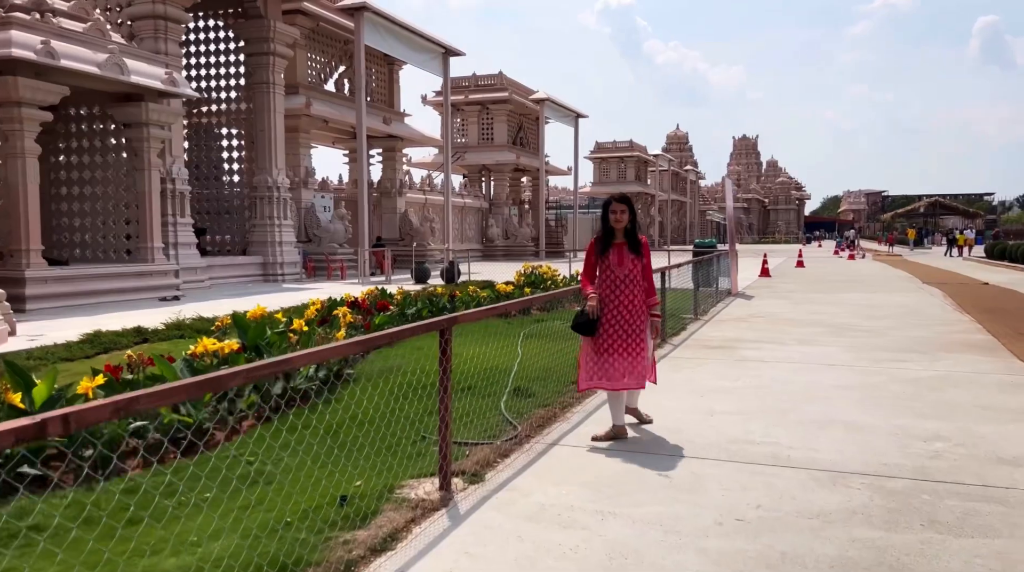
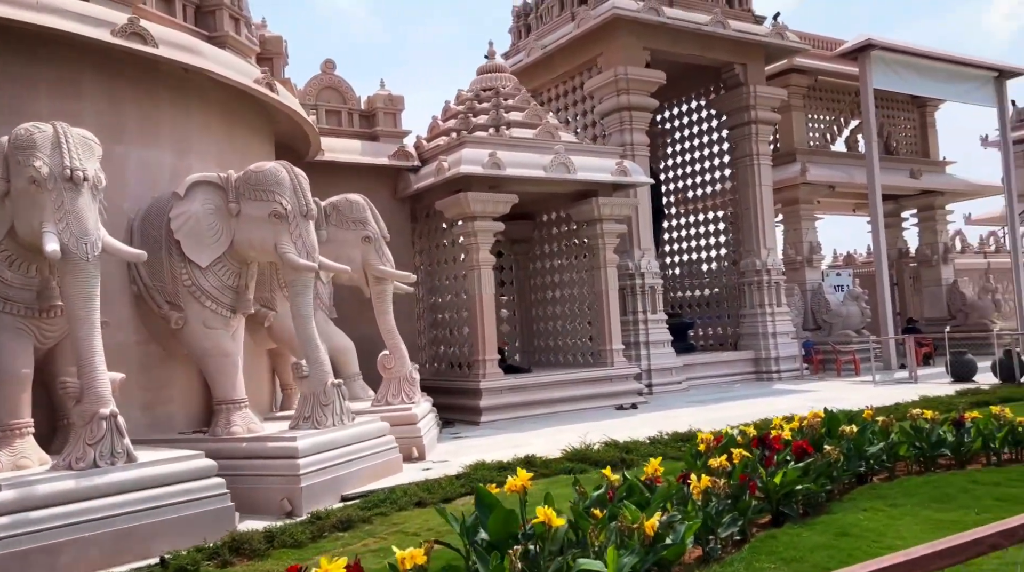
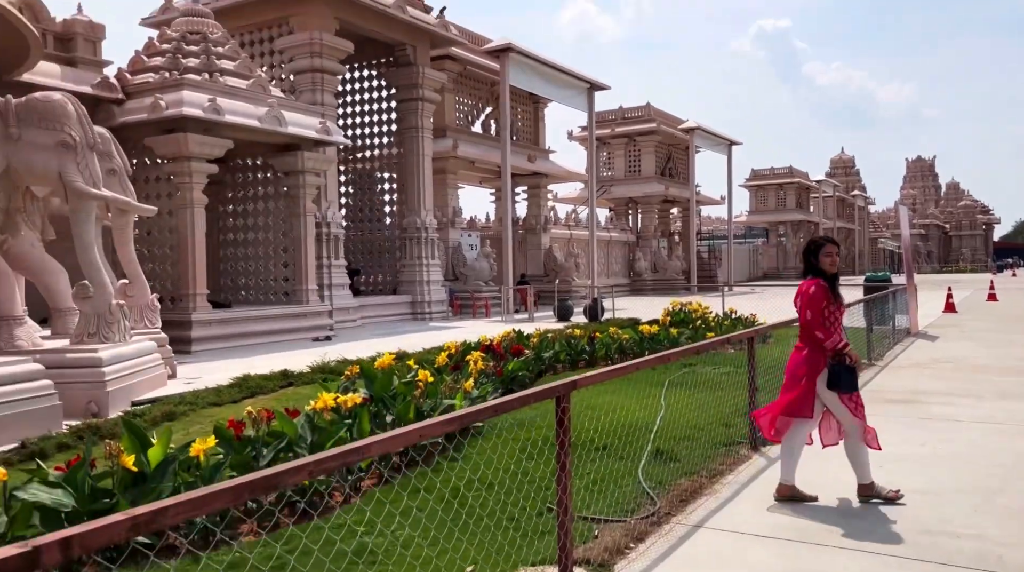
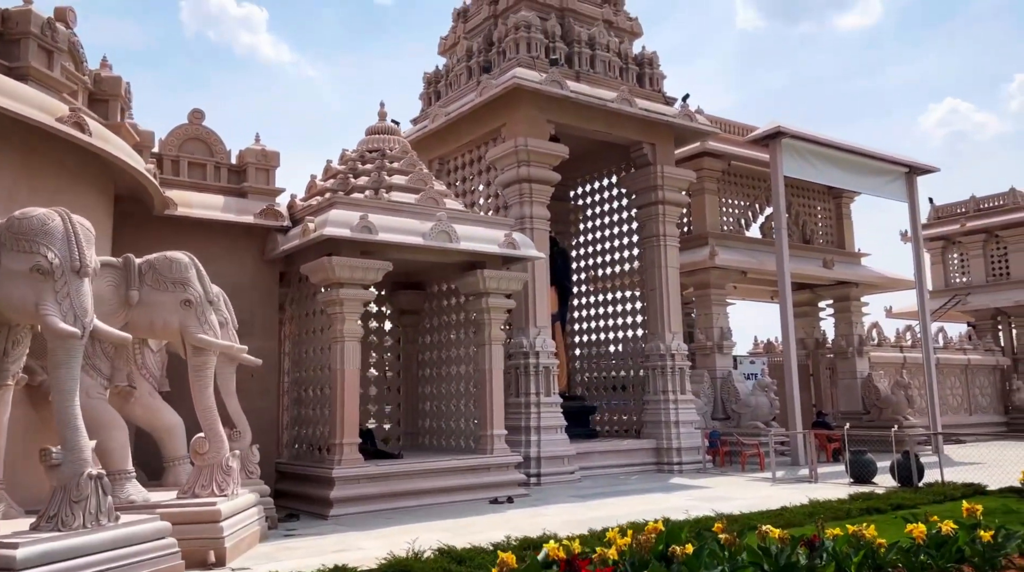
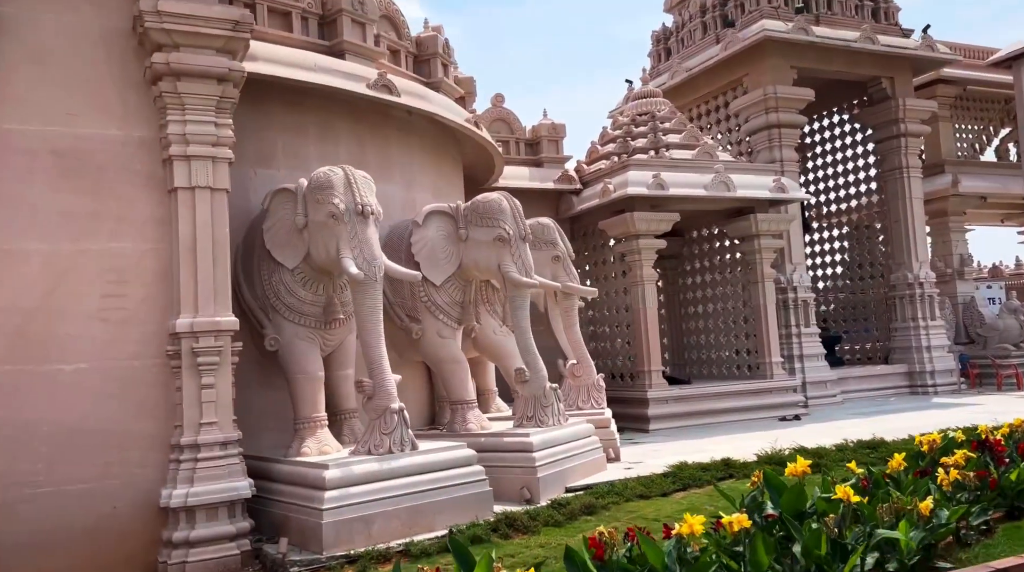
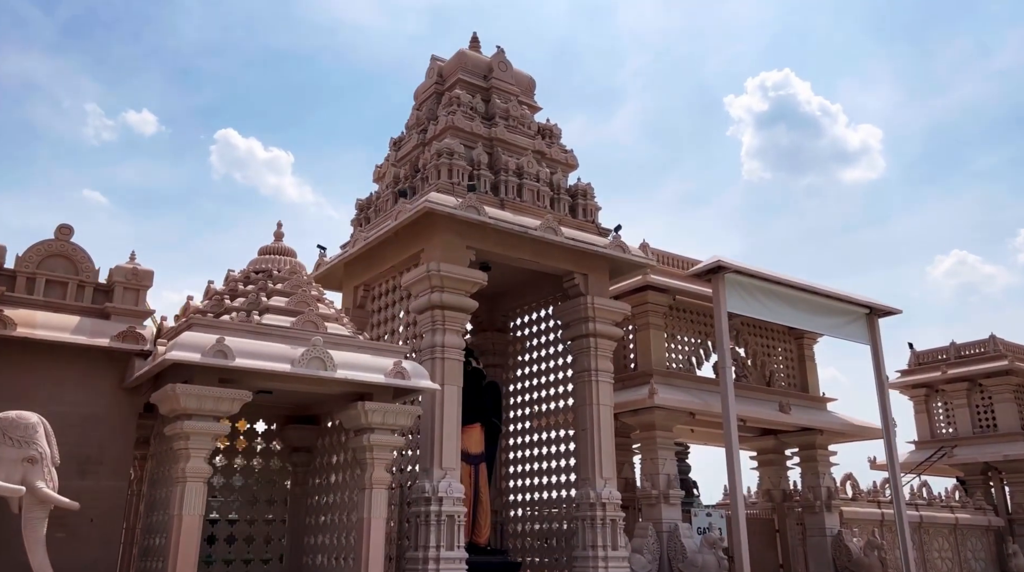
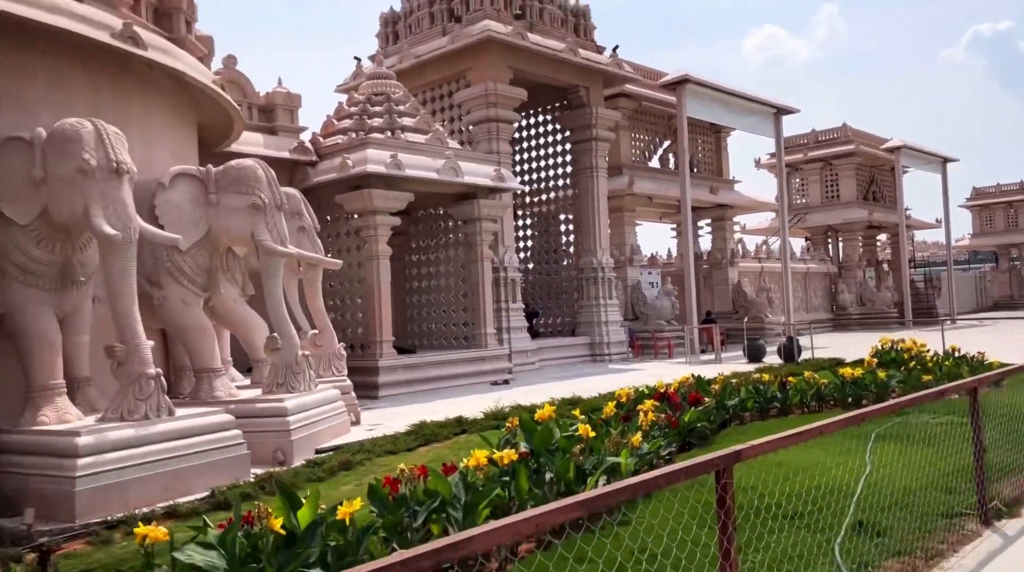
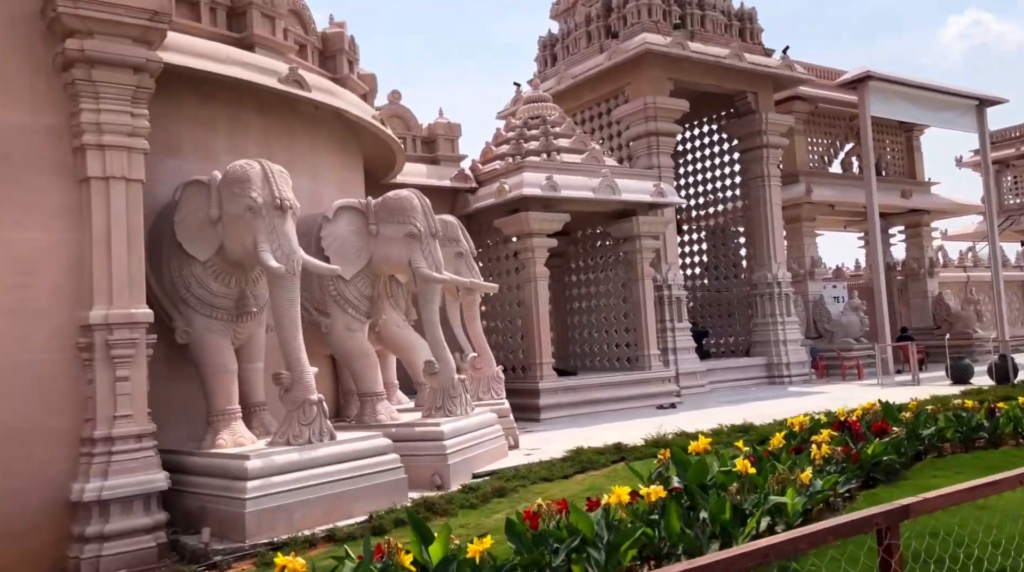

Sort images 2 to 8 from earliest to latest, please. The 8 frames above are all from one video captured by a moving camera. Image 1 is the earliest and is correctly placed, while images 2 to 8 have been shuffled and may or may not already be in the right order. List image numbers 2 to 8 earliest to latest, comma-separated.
3, 7, 8, 5, 2, 4, 6
